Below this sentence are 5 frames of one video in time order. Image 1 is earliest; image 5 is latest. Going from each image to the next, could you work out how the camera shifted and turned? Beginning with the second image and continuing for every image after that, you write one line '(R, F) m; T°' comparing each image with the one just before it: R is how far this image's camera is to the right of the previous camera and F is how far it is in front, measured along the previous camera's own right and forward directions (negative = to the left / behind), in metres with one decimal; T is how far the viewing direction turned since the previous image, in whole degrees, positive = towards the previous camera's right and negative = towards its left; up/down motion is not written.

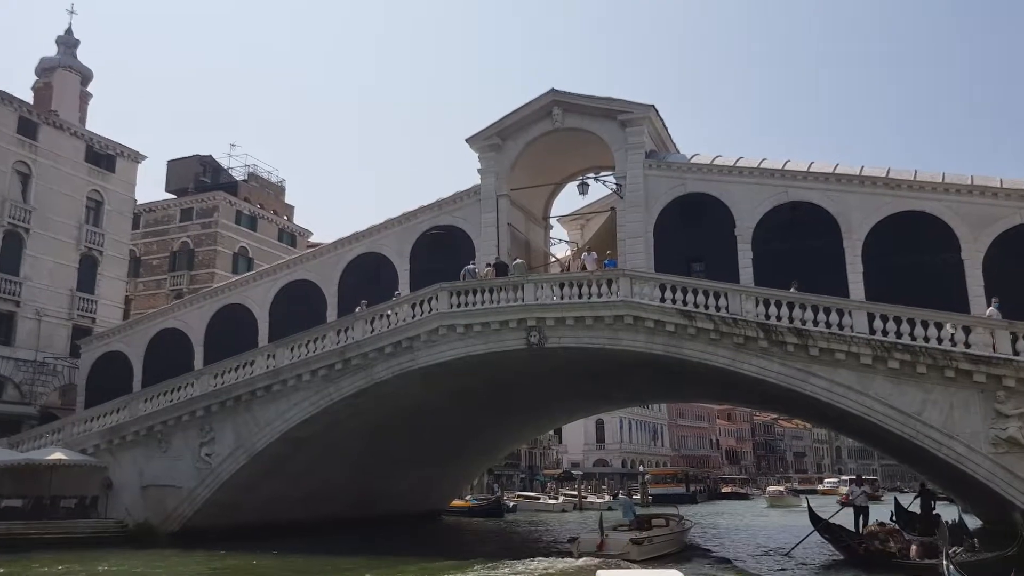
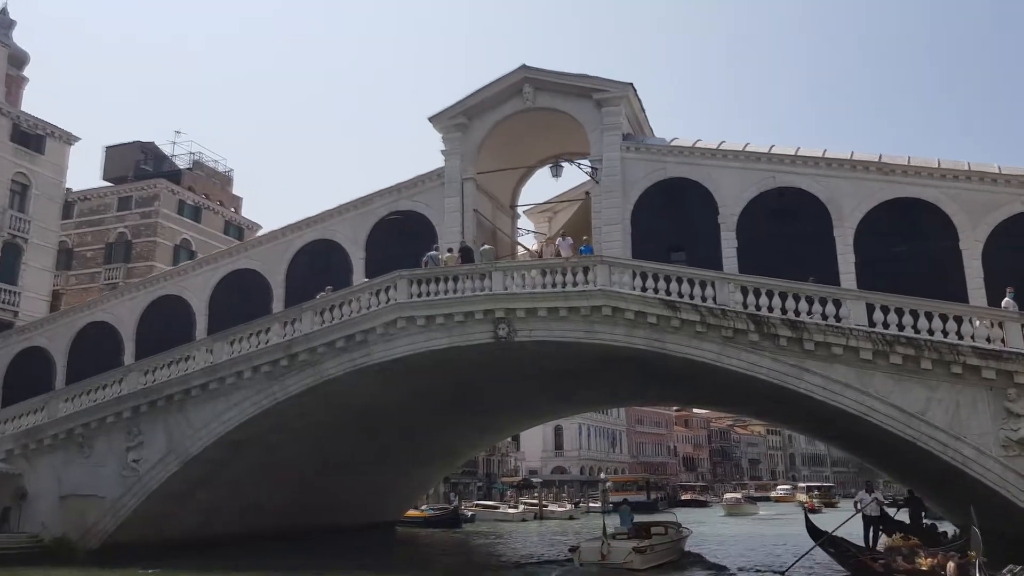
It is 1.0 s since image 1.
(-0.3, +2.1) m; +3°
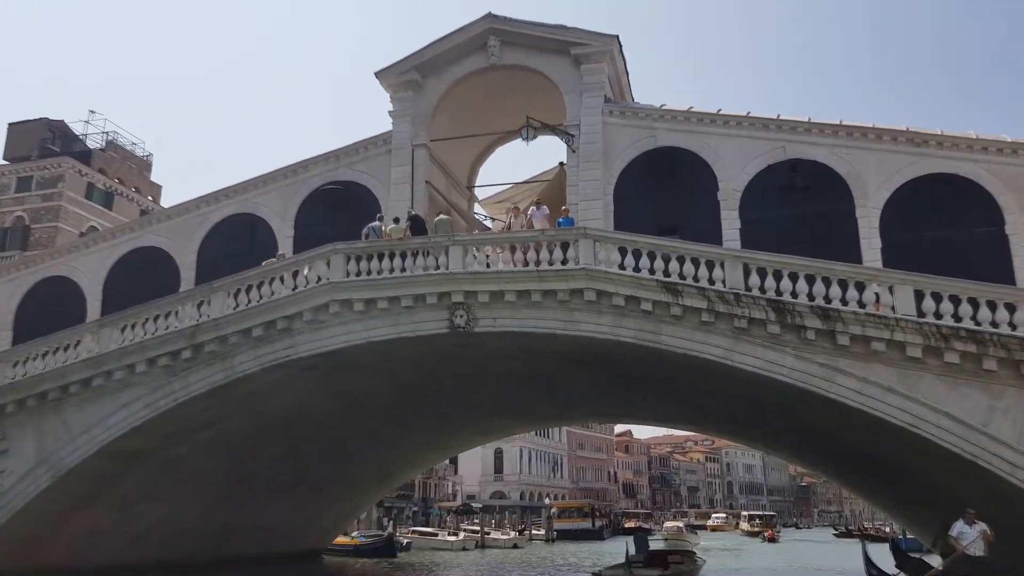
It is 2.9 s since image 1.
(-0.5, +4.1) m; +4°
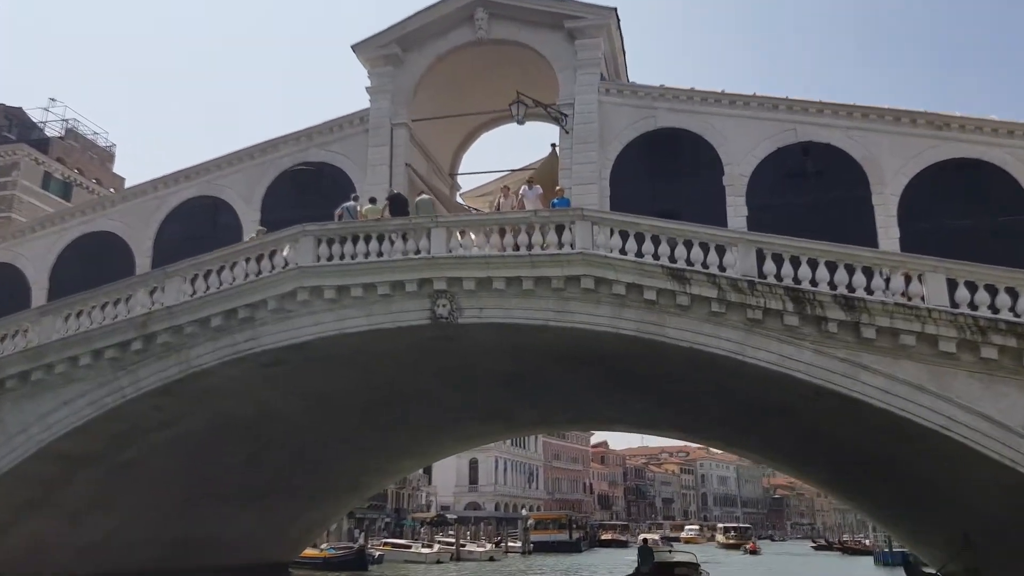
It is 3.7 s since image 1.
(-0.3, +1.7) m; +2°
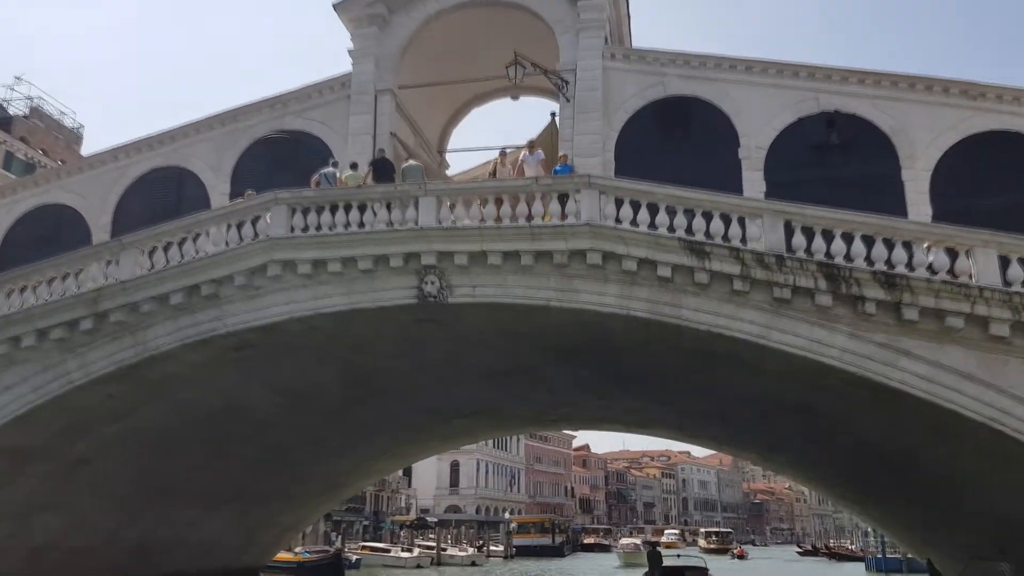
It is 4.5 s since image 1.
(-0.3, +1.7) m; +1°
